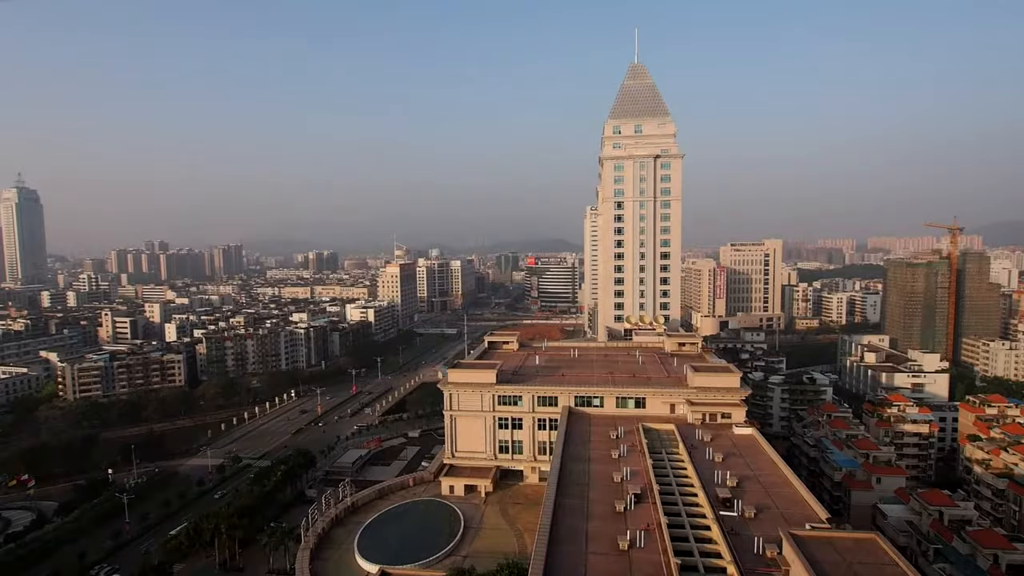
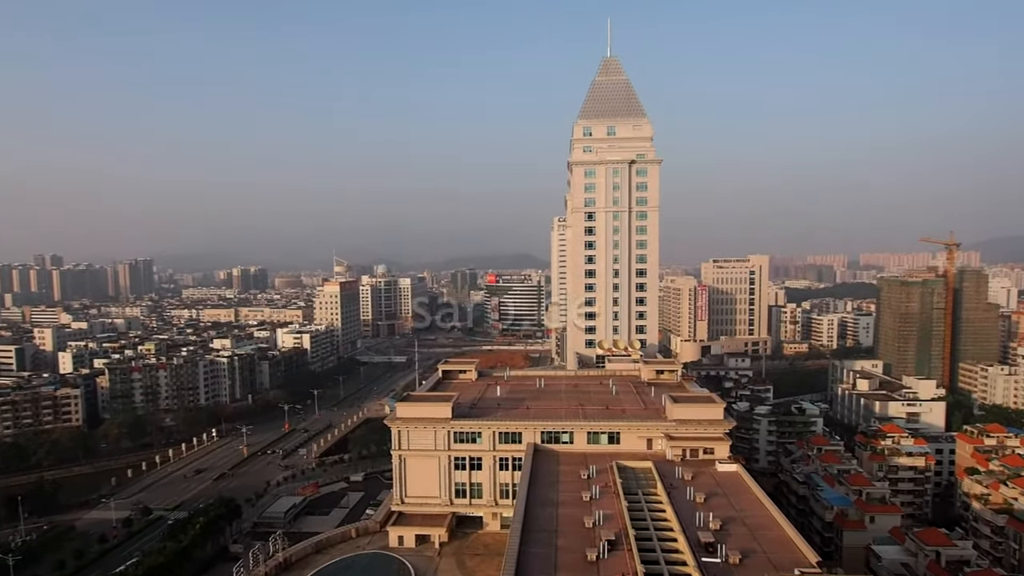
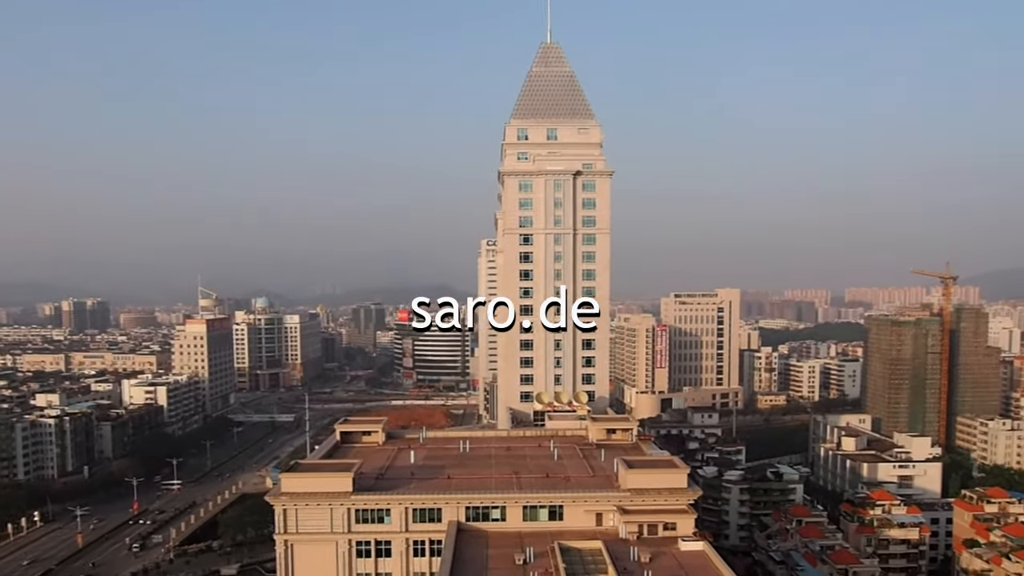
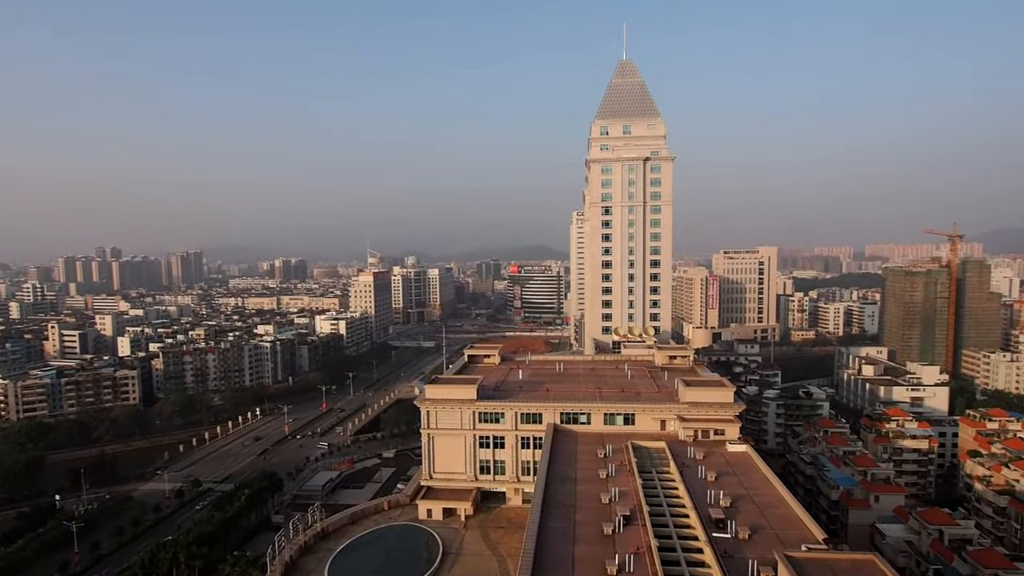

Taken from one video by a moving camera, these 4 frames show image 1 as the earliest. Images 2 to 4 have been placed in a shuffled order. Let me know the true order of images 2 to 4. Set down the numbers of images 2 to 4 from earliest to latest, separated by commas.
4, 2, 3
